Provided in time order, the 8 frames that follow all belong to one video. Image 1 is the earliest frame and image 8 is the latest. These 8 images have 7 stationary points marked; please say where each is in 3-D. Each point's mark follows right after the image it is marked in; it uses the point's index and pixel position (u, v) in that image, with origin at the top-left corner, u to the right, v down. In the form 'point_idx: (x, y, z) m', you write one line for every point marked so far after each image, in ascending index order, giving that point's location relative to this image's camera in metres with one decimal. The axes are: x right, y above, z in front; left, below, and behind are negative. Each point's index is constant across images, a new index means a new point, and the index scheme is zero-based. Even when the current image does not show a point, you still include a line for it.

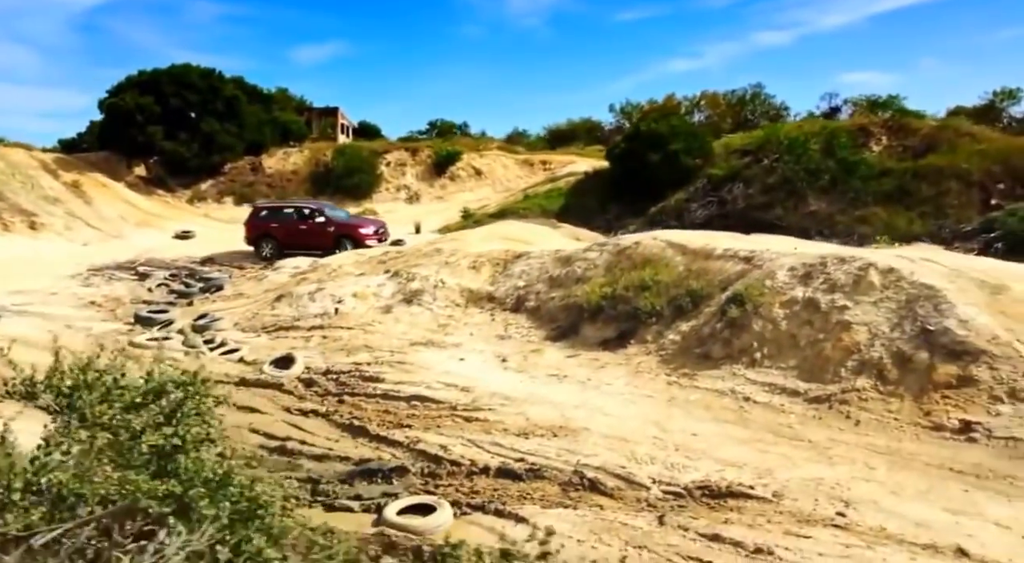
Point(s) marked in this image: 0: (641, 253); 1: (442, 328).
0: (+2.4, +0.5, +13.7) m
1: (-1.4, -0.9, +15.0) m
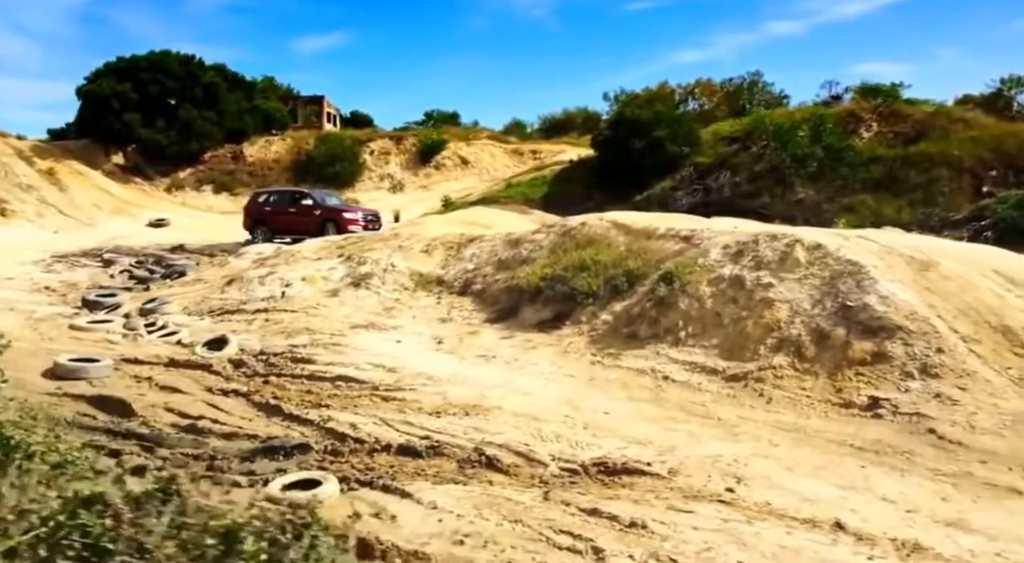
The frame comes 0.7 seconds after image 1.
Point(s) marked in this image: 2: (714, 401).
0: (+1.3, +0.9, +13.6) m
1: (-2.4, -0.6, +14.8) m
2: (+2.2, -1.3, +8.6) m
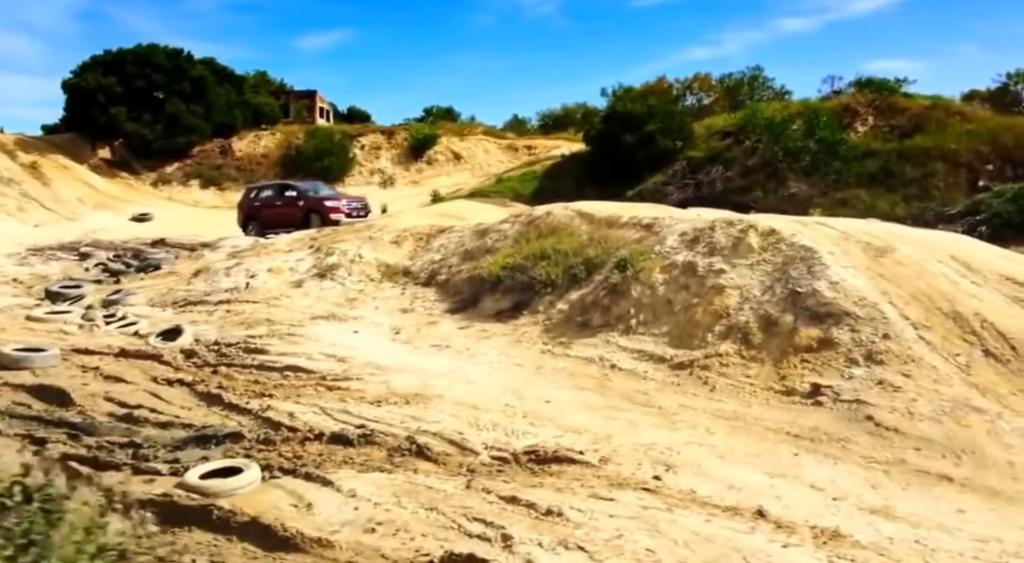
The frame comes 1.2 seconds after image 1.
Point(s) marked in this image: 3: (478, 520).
0: (+0.7, +1.0, +13.4) m
1: (-3.0, -0.4, +14.6) m
2: (+1.6, -1.2, +8.4) m
3: (-0.3, -1.8, +5.9) m
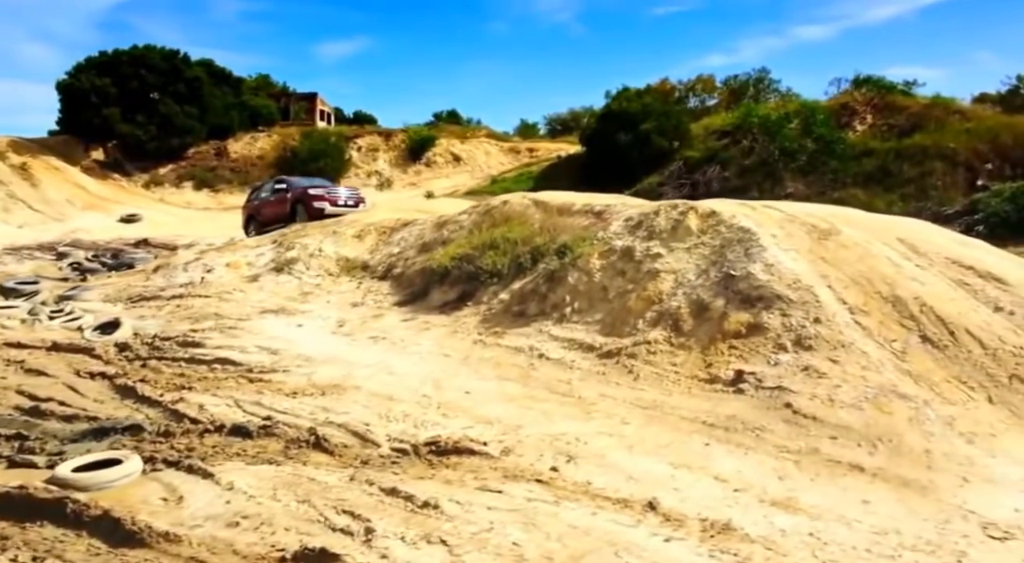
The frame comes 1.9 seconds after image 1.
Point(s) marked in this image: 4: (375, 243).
0: (-0.1, +1.2, +13.0) m
1: (-3.8, -0.3, +14.3) m
2: (+0.7, -1.0, +7.9) m
3: (-1.2, -1.6, +5.5) m
4: (-2.9, +0.8, +16.3) m
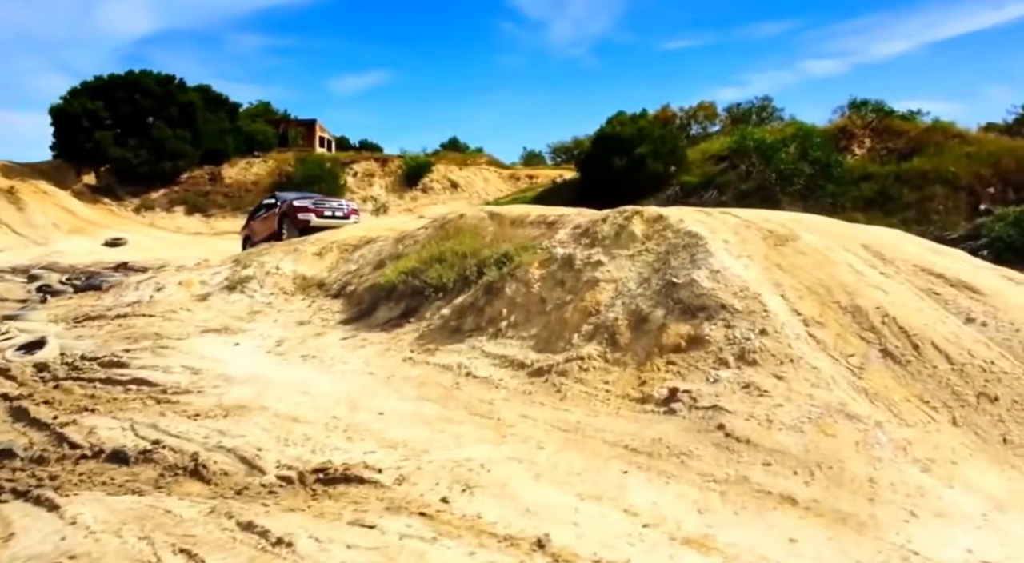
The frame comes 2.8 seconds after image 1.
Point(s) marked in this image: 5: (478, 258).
0: (-0.9, +0.9, +12.2) m
1: (-4.5, -0.6, +13.5) m
2: (-0.1, -1.1, +7.1) m
3: (-1.9, -1.6, +4.6) m
4: (-3.6, +0.4, +15.6) m
5: (-0.4, +0.3, +10.3) m
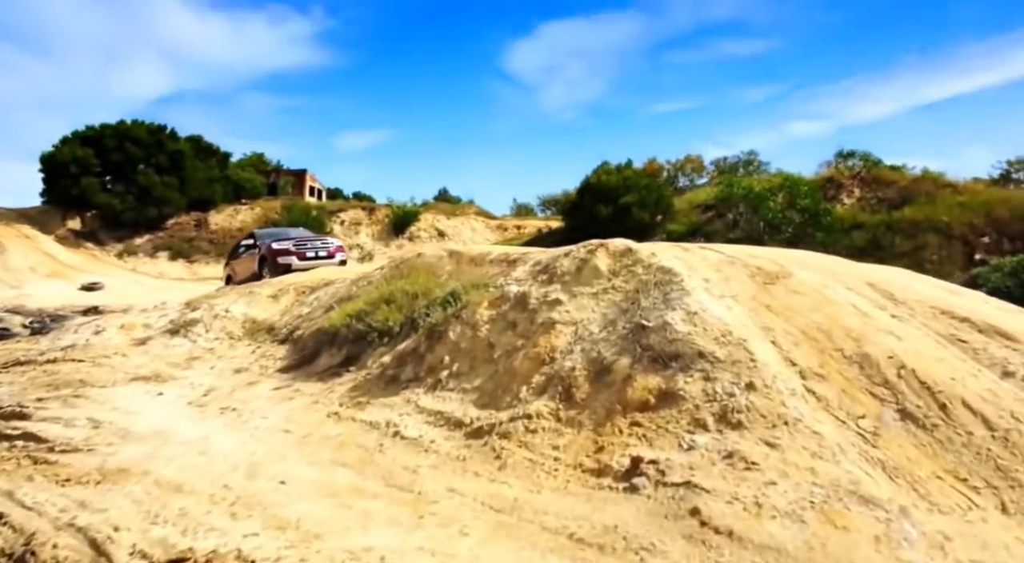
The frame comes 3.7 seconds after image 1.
0: (-1.4, +0.3, +11.0) m
1: (-5.1, -1.3, +12.1) m
2: (-0.6, -1.4, +5.8) m
3: (-2.5, -1.7, +3.3) m
4: (-4.1, -0.4, +14.3) m
5: (-1.0, -0.2, +9.0) m
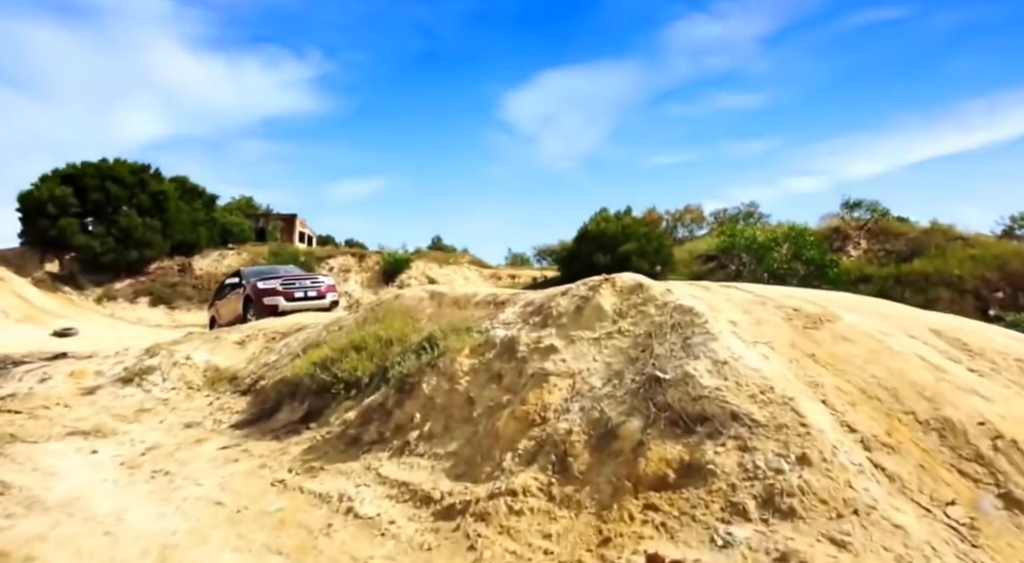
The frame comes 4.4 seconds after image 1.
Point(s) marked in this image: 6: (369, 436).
0: (-1.5, -0.3, +9.8) m
1: (-5.2, -1.9, +10.8) m
2: (-0.7, -1.6, +4.5) m
3: (-2.6, -1.8, +2.0) m
4: (-4.3, -1.1, +13.0) m
5: (-1.1, -0.6, +7.8) m
6: (-1.1, -1.2, +6.3) m
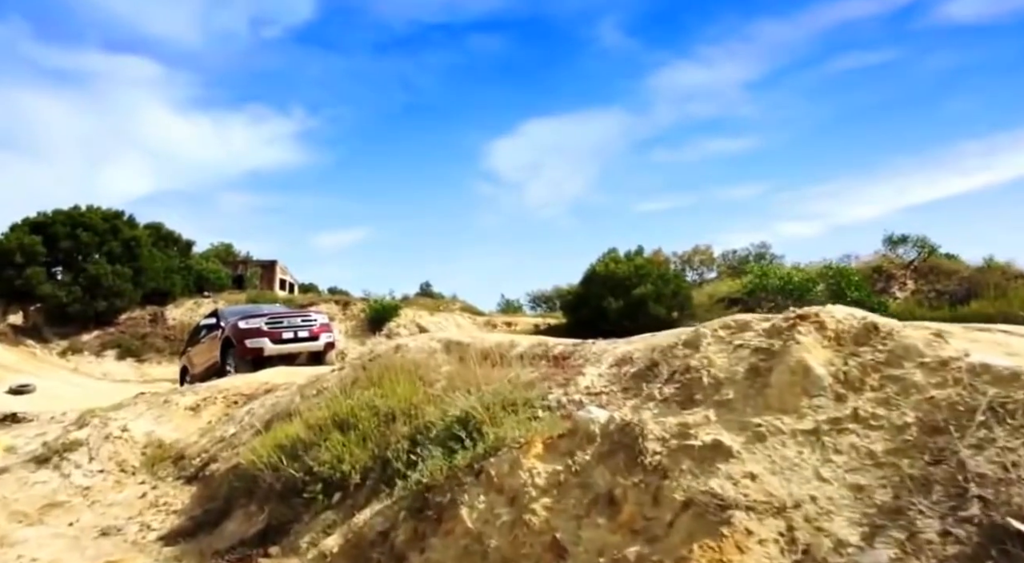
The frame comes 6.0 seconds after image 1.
0: (-1.1, -0.7, +7.1) m
1: (-4.8, -2.4, +8.0) m
2: (-0.2, -1.7, +1.8) m
3: (-2.0, -1.7, -0.8) m
4: (-3.9, -1.8, +10.3) m
5: (-0.6, -0.9, +5.2) m
6: (-0.7, -1.4, +3.6) m
